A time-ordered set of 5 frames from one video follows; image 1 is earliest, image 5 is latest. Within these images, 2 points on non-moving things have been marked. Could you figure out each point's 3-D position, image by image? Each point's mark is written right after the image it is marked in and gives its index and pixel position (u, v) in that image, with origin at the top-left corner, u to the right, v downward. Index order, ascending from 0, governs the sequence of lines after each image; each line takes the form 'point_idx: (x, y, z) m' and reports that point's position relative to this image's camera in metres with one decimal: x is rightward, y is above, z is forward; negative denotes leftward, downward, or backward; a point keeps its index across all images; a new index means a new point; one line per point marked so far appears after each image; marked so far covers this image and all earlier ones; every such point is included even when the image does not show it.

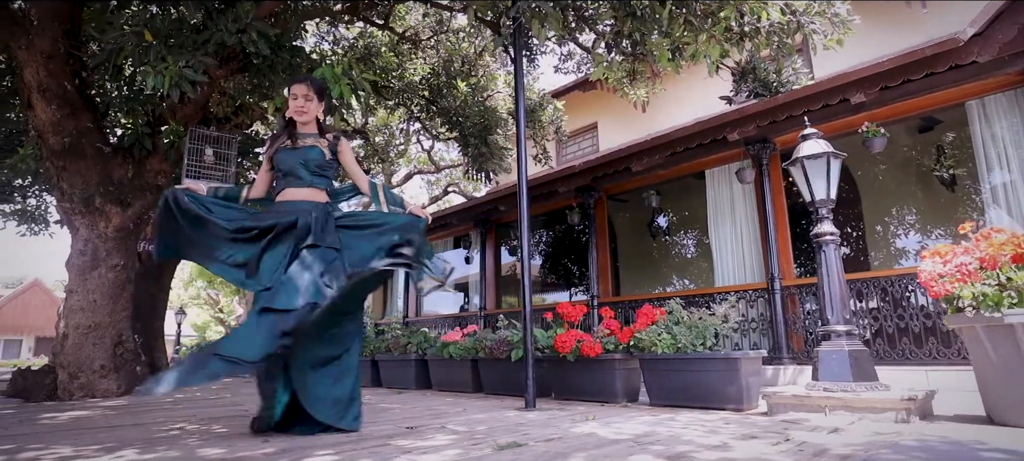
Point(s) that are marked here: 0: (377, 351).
0: (-1.3, -1.2, +5.9) m
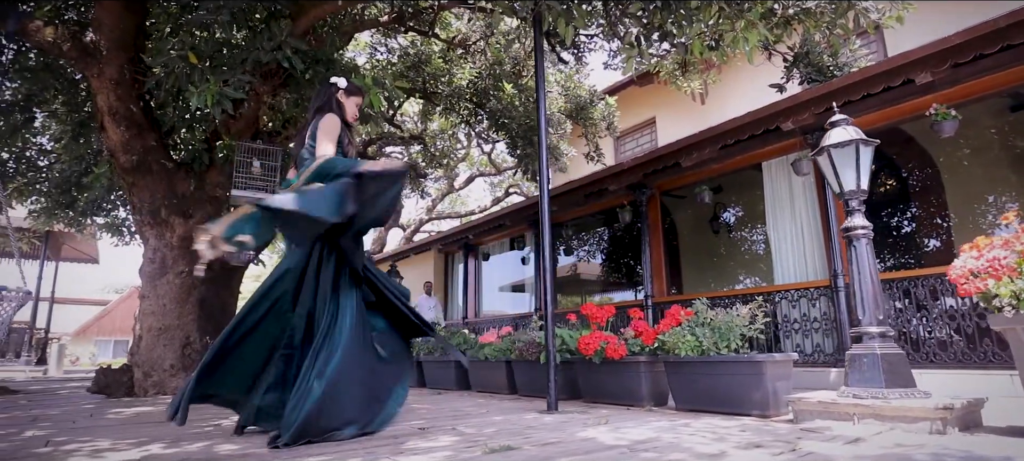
0: (-0.9, -1.2, +6.0) m
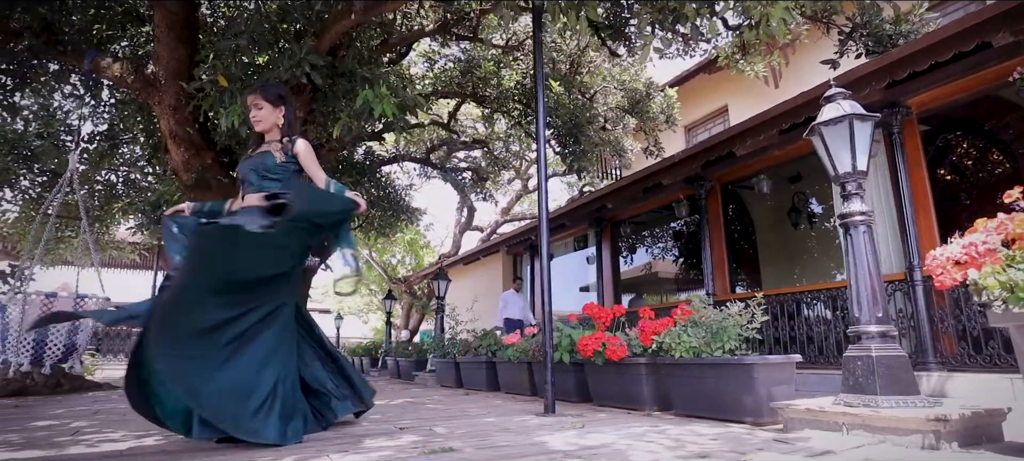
0: (-0.5, -1.2, +6.1) m
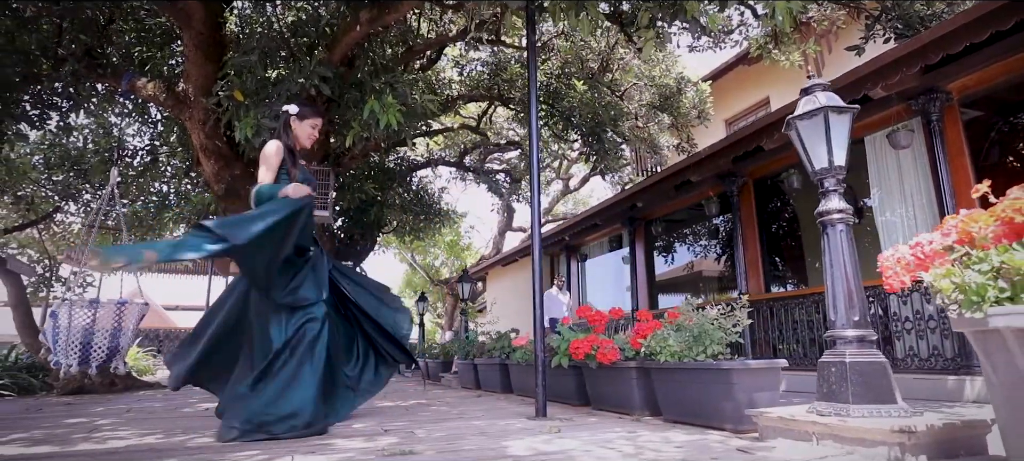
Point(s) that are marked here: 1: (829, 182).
0: (-0.3, -1.3, +6.2) m
1: (+1.4, +0.2, +2.7) m
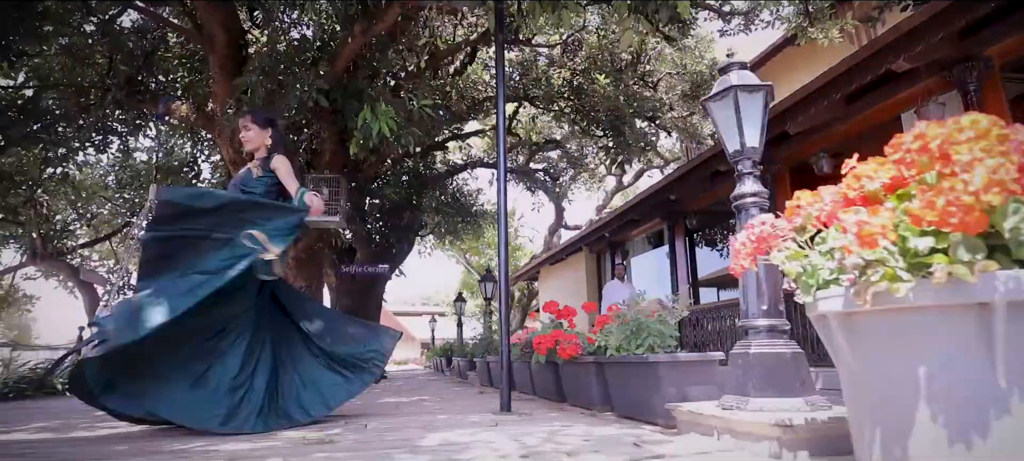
0: (-0.2, -1.3, +6.2) m
1: (+1.0, +0.3, +2.5) m
